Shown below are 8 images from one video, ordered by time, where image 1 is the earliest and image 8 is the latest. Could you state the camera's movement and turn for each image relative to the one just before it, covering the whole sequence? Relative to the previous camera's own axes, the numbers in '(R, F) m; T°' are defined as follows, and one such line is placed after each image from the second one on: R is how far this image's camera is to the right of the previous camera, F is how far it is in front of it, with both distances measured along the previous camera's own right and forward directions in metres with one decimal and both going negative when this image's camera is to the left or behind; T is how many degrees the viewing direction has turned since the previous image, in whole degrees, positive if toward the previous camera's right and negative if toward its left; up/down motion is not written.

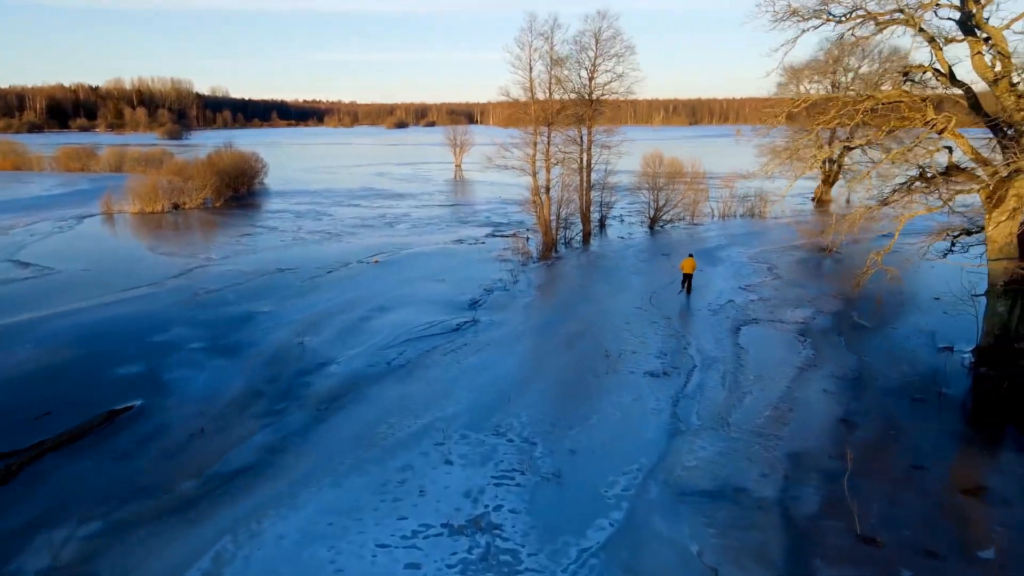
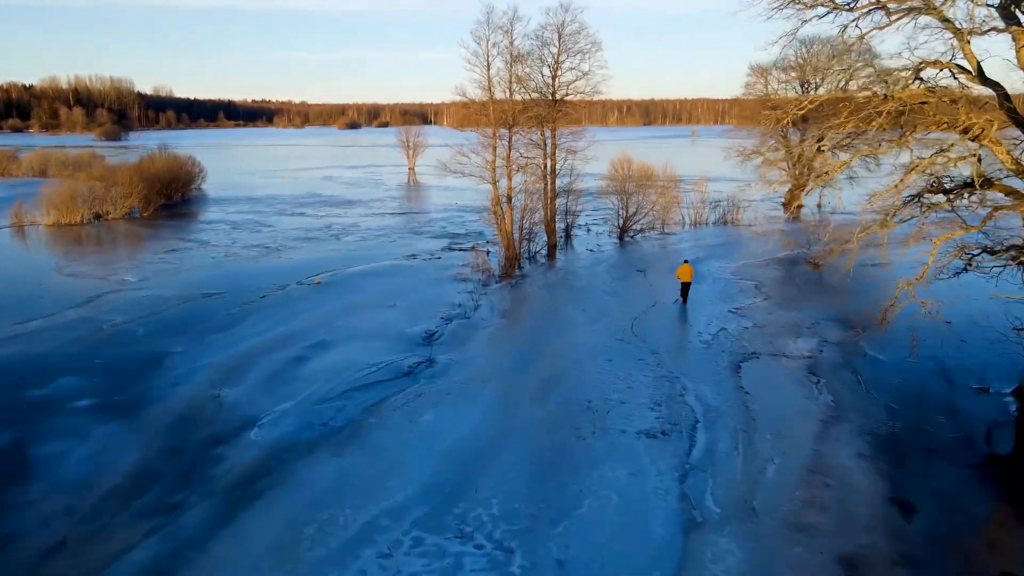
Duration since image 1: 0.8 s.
(-0.1, +2.2) m; +3°
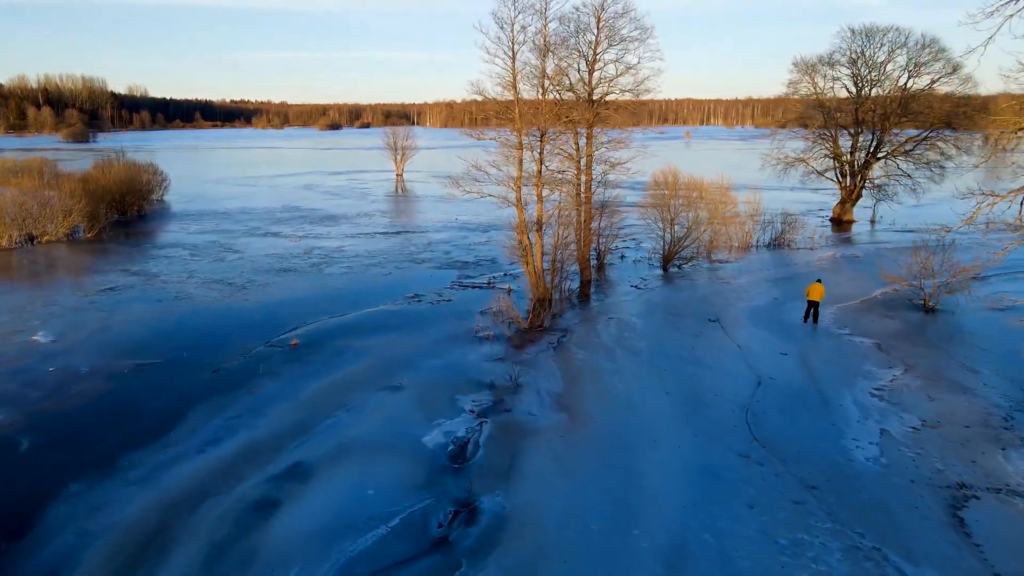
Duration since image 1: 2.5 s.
(-1.1, +4.5) m; +1°
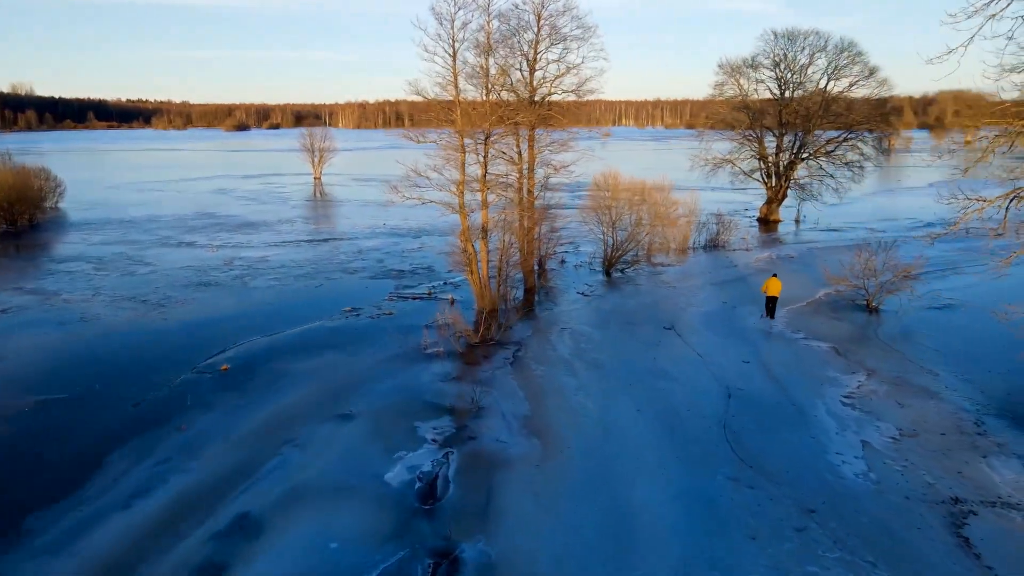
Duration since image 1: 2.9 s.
(-0.6, +0.8) m; +6°
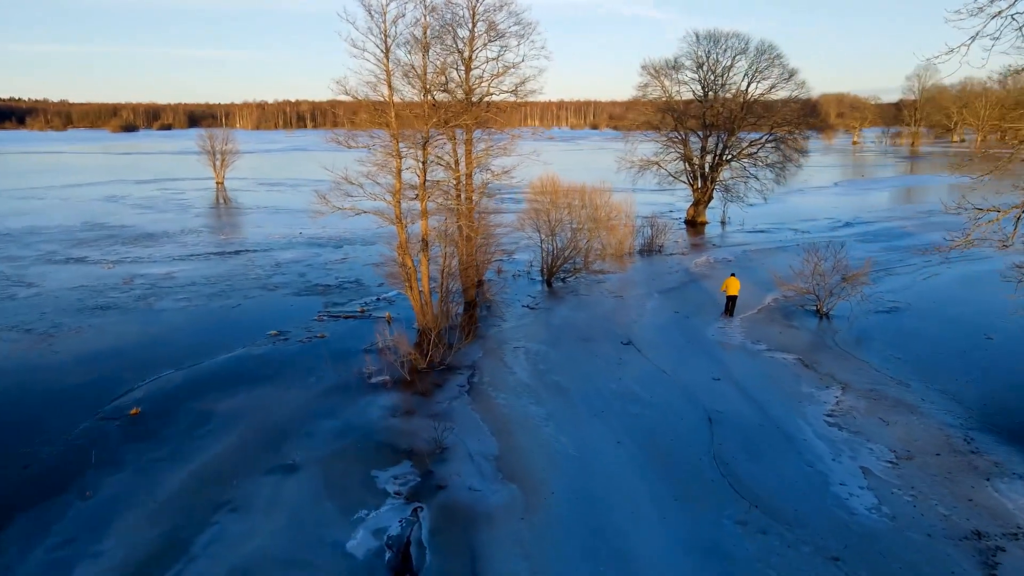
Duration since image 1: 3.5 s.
(-0.7, +1.2) m; +7°
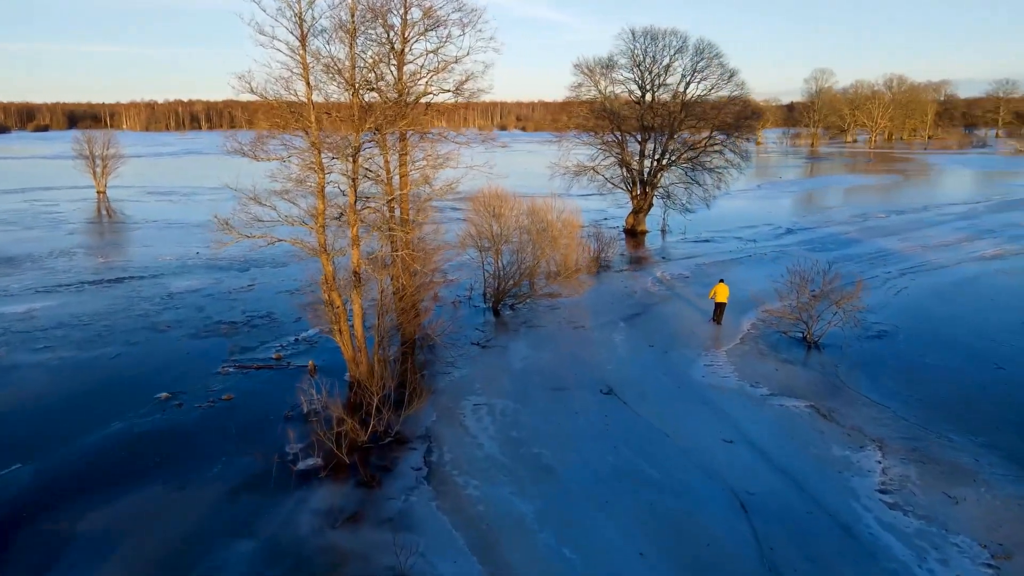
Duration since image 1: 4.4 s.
(-0.7, +2.5) m; +7°
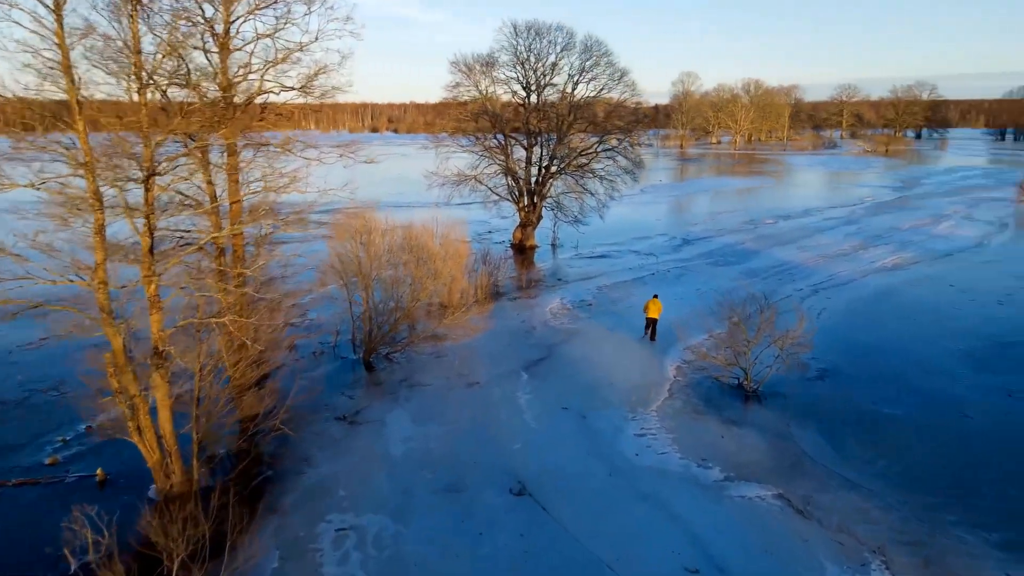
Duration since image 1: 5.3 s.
(+0.1, +3.1) m; +9°
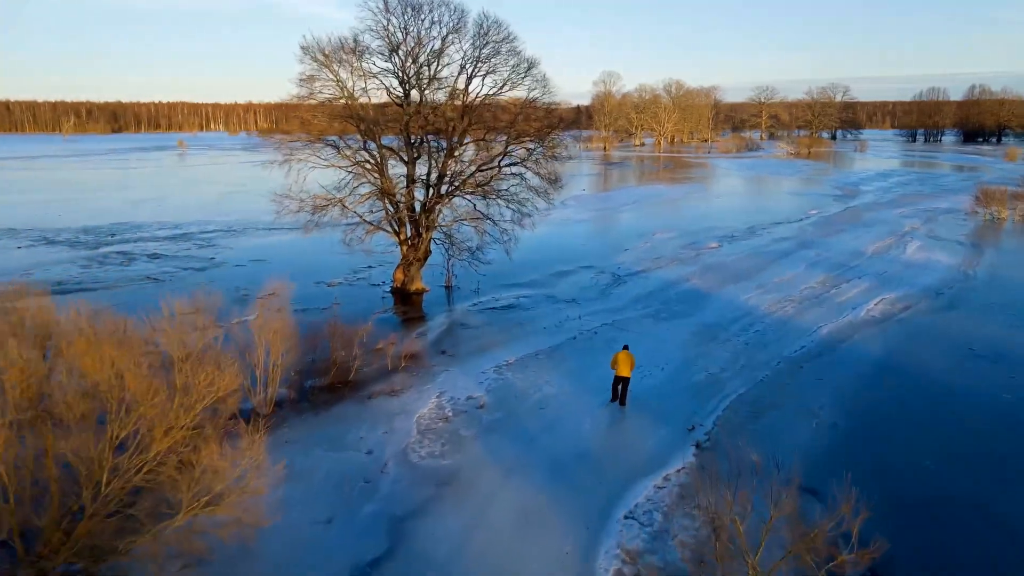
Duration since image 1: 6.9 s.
(+1.3, +6.0) m; +6°
